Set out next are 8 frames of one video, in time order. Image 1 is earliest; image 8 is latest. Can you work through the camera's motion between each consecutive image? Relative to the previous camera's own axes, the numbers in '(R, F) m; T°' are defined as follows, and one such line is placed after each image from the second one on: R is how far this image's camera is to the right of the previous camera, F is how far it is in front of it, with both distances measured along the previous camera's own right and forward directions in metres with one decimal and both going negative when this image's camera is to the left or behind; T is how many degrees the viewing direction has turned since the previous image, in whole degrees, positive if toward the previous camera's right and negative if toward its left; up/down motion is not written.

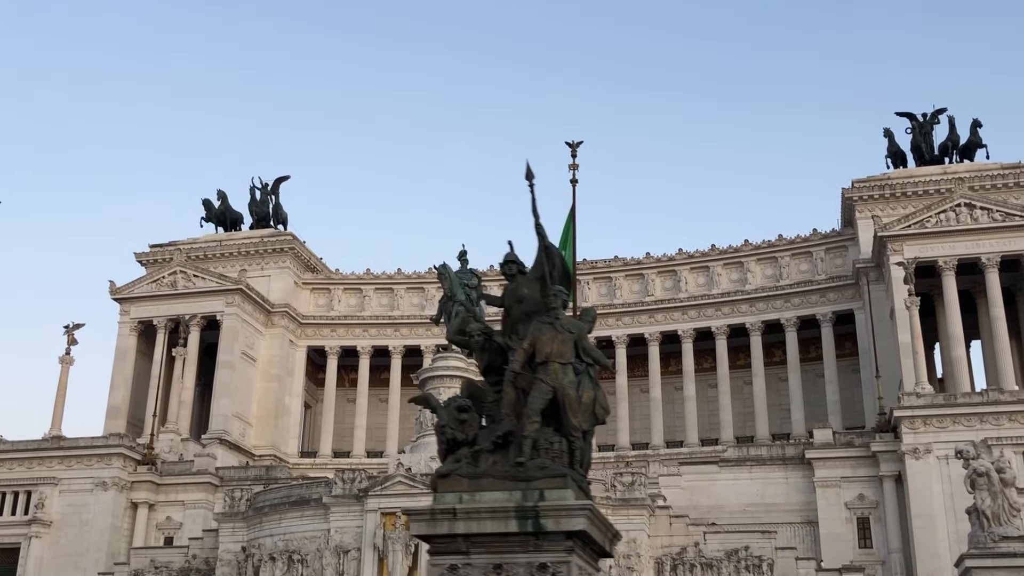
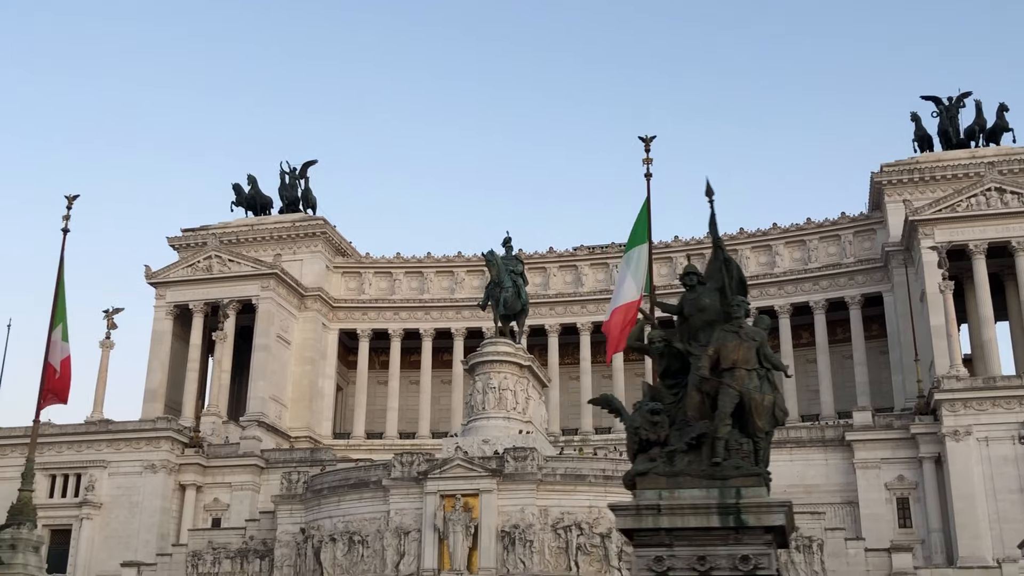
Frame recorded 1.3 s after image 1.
(-1.8, -0.8) m; 0°
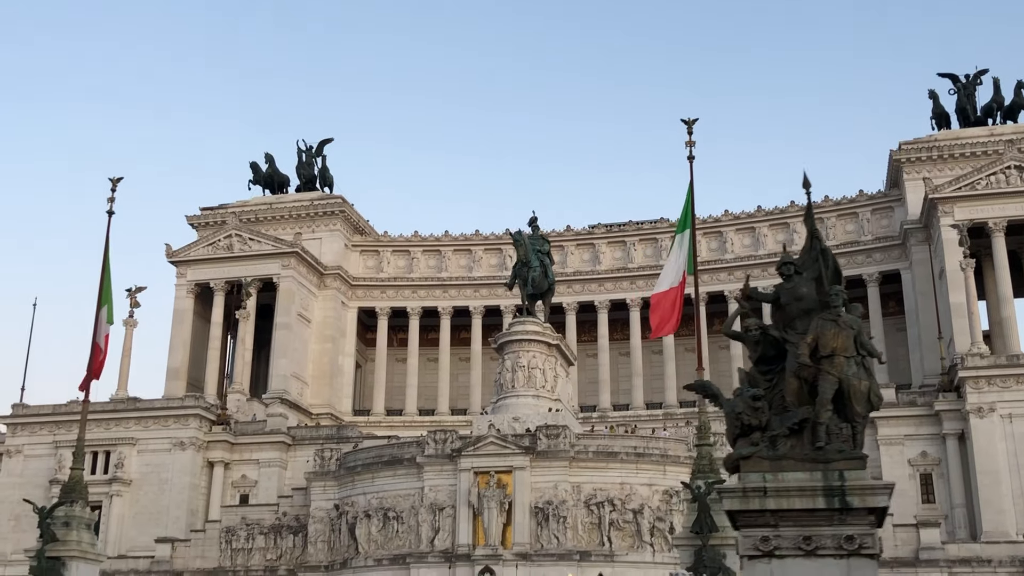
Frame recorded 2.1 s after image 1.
(-1.1, -0.4) m; 0°
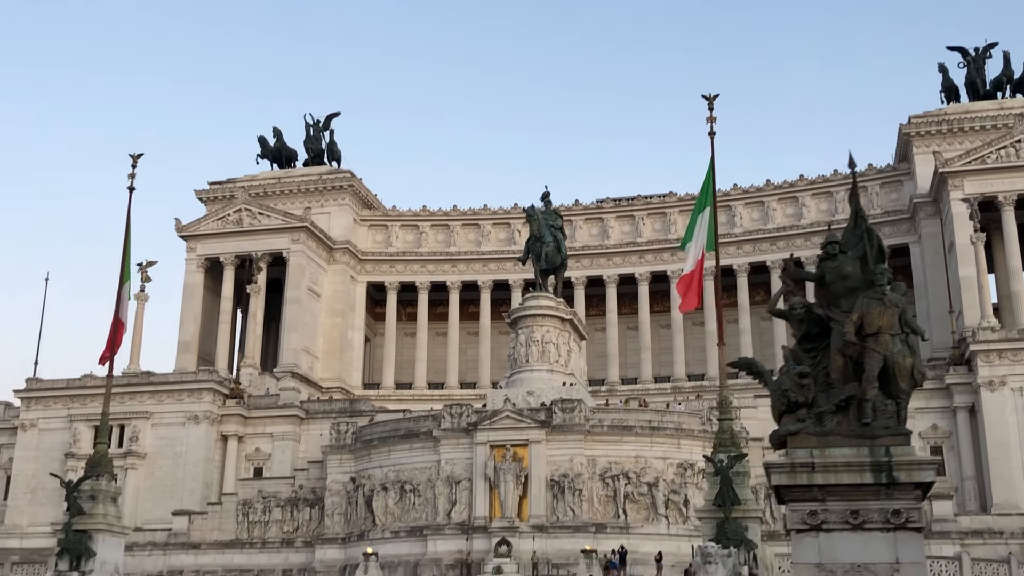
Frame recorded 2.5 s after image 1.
(-0.5, -0.2) m; 0°
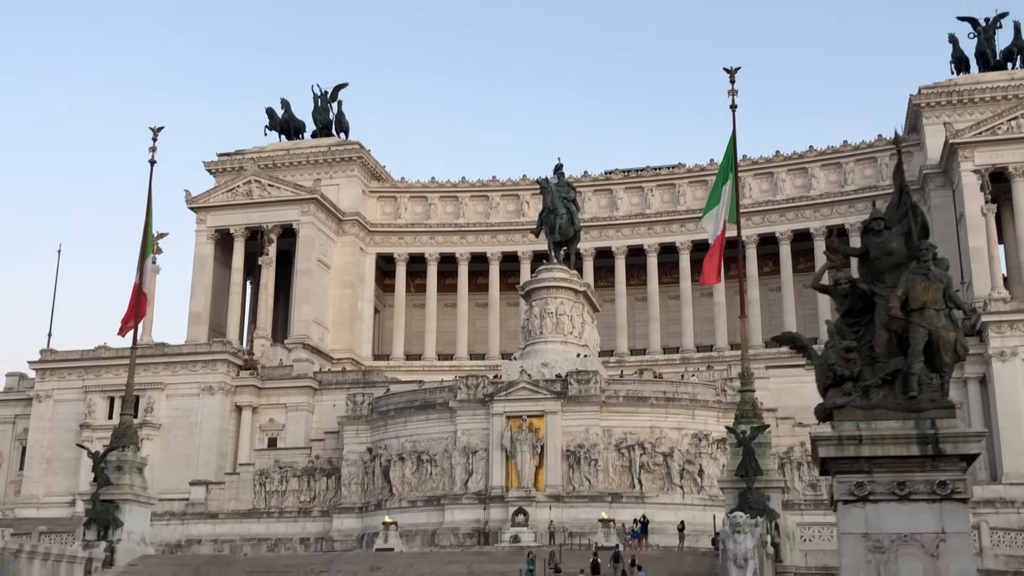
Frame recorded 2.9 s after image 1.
(-0.5, -0.2) m; 0°
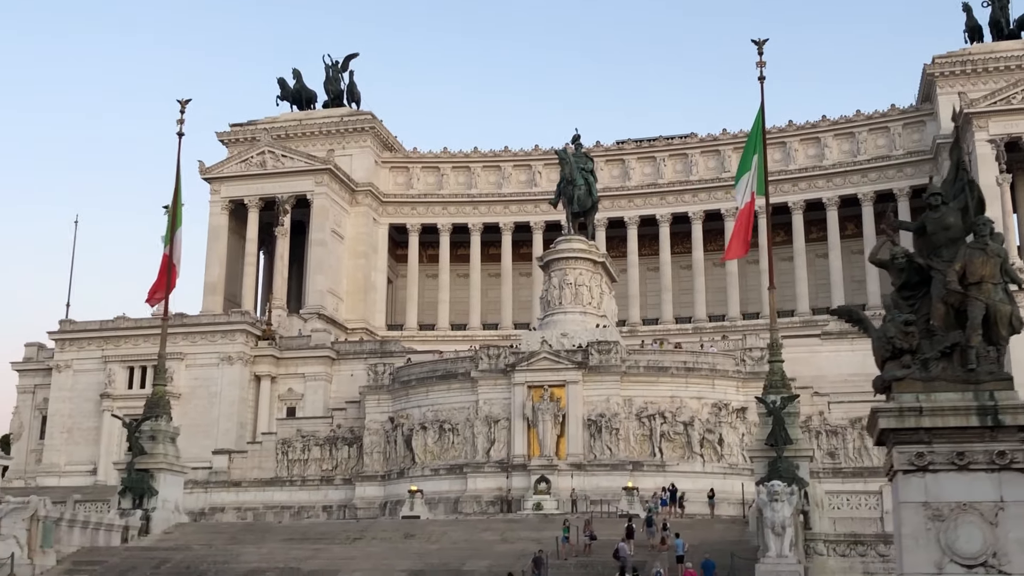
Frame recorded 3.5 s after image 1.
(-0.7, -0.3) m; 0°
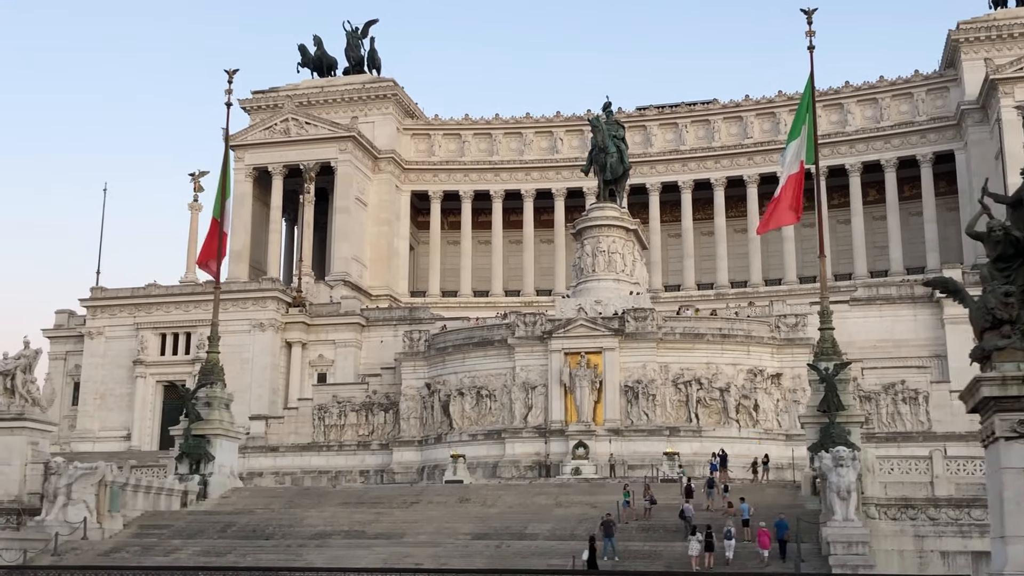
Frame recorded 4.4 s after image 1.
(-1.2, -0.4) m; 0°
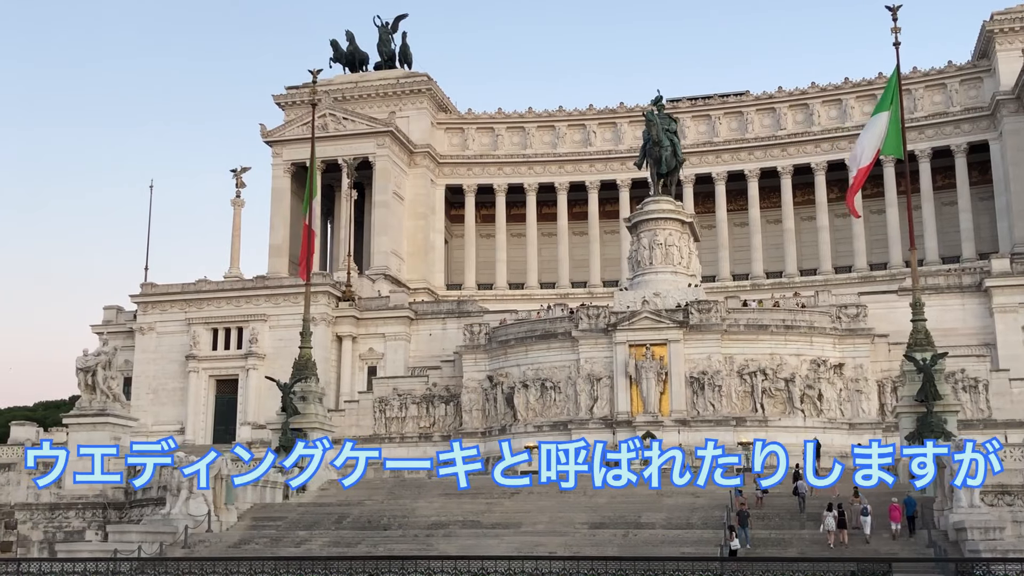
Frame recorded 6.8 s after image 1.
(-2.5, -0.6) m; 0°
